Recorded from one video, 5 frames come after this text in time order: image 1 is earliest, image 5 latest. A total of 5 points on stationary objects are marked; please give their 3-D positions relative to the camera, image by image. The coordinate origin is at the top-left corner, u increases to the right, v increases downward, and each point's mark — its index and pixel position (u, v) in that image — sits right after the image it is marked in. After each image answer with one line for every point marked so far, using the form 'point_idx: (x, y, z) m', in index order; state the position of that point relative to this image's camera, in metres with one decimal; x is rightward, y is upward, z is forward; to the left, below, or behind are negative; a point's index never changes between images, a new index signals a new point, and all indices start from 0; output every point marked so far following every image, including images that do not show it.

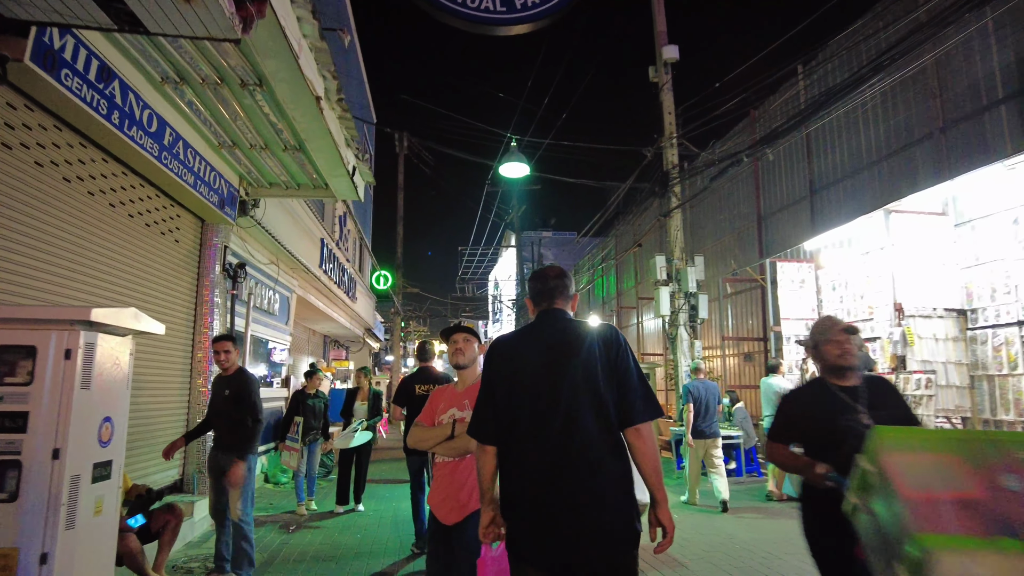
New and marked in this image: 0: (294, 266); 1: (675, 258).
0: (-3.9, +0.4, +12.2) m
1: (+3.1, +0.6, +12.7) m
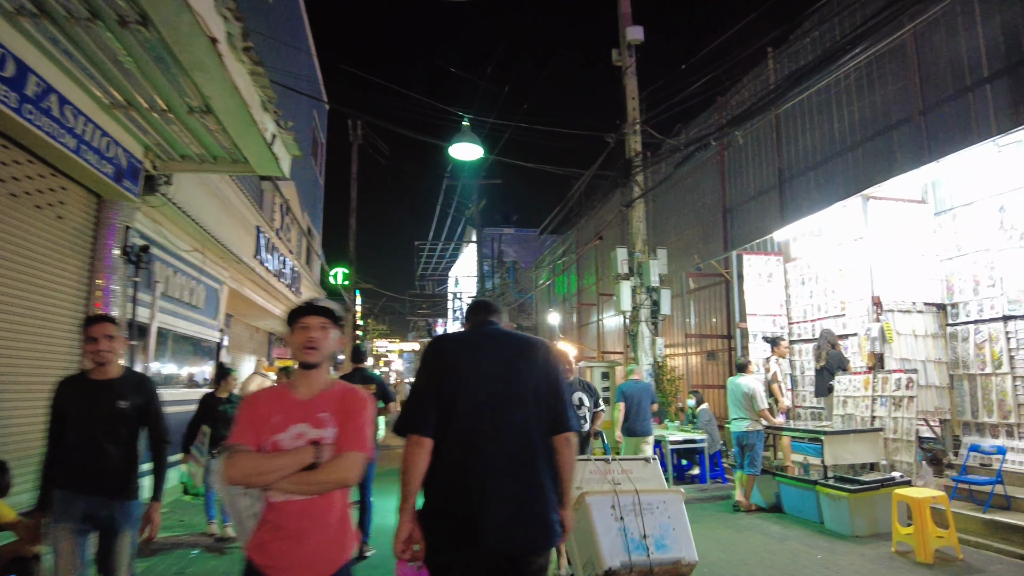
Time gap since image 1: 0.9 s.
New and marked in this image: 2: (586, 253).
0: (-4.8, +0.6, +11.1) m
1: (+2.2, +0.7, +12.0) m
2: (+2.2, +1.0, +19.8) m
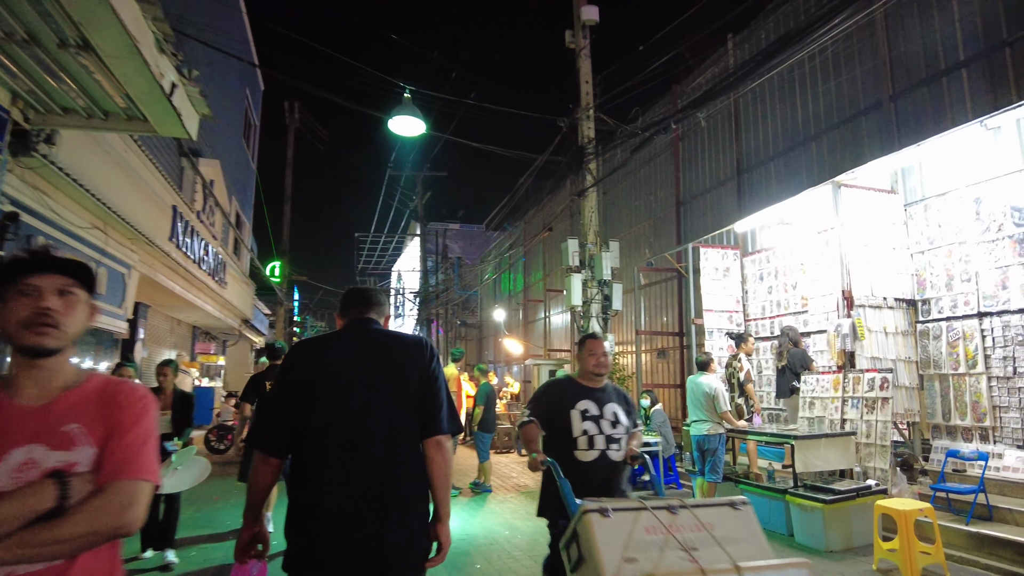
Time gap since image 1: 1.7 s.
0: (-5.6, +0.8, +9.9) m
1: (+1.3, +0.8, +11.3) m
2: (+0.7, +1.1, +19.1) m
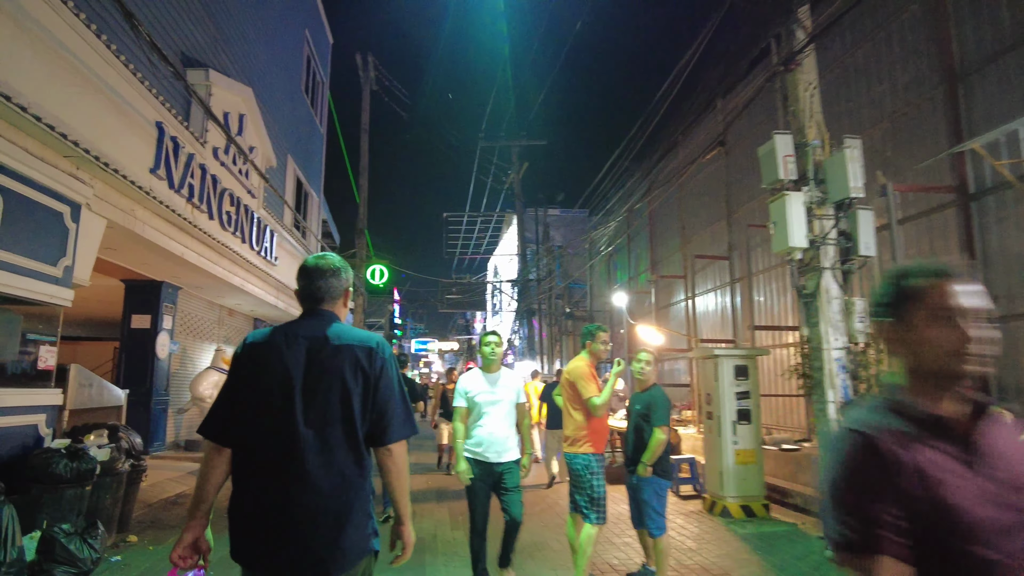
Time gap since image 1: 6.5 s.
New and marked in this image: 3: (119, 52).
0: (-4.1, +1.3, +6.1) m
1: (+2.9, +1.5, +6.6) m
2: (+3.4, +1.8, +14.3) m
3: (-4.3, +2.6, +7.3) m
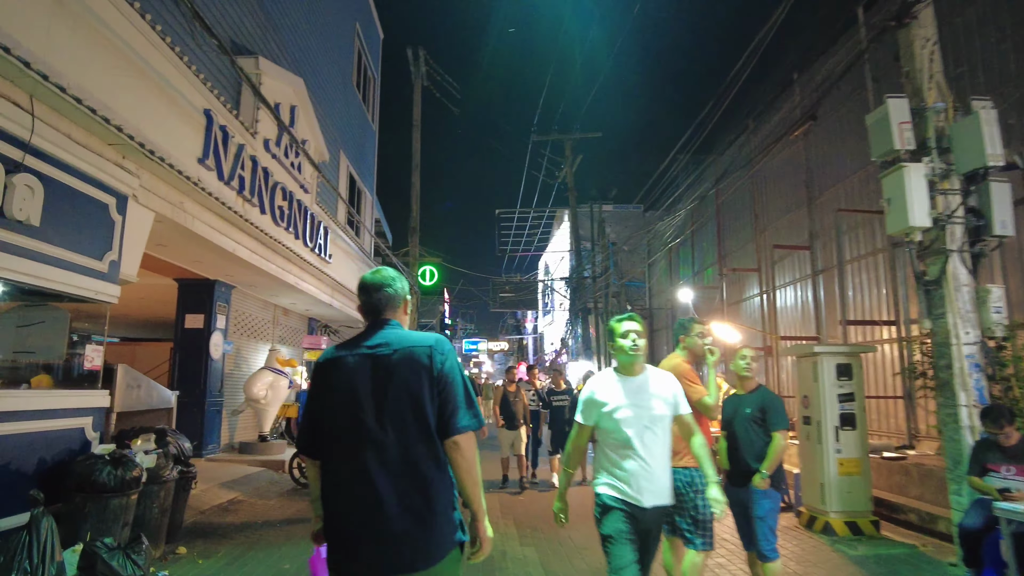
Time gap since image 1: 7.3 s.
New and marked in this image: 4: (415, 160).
0: (-3.5, +1.3, +5.8) m
1: (+3.5, +1.6, +5.7) m
2: (+4.6, +1.9, +13.4) m
3: (-3.6, +2.6, +6.9) m
4: (-2.9, +3.8, +19.7) m
